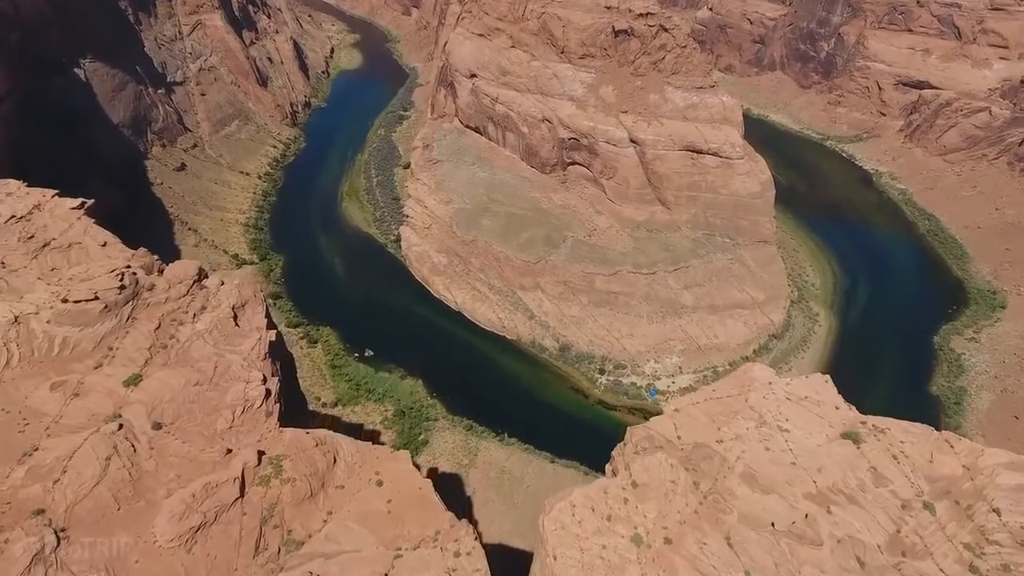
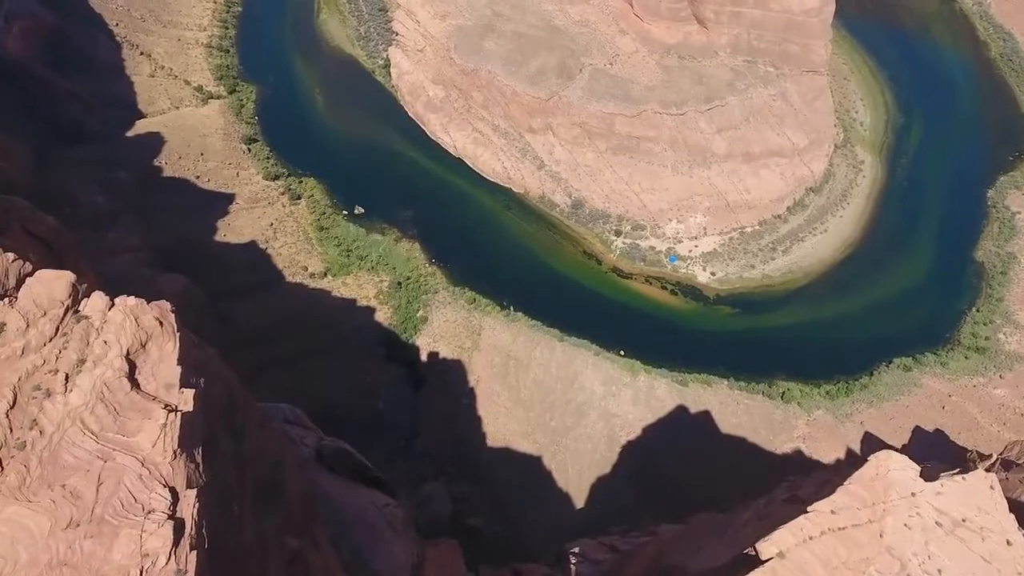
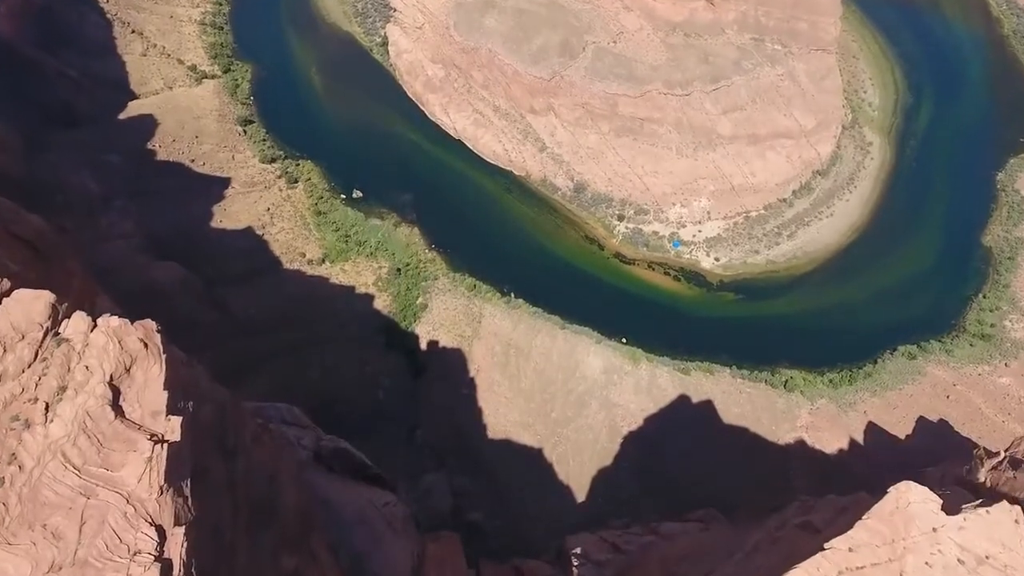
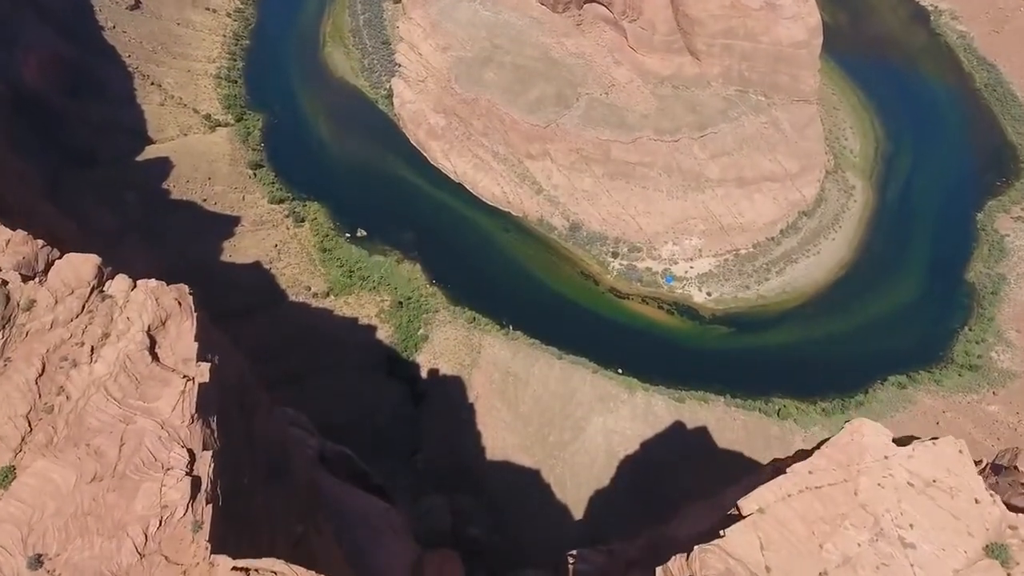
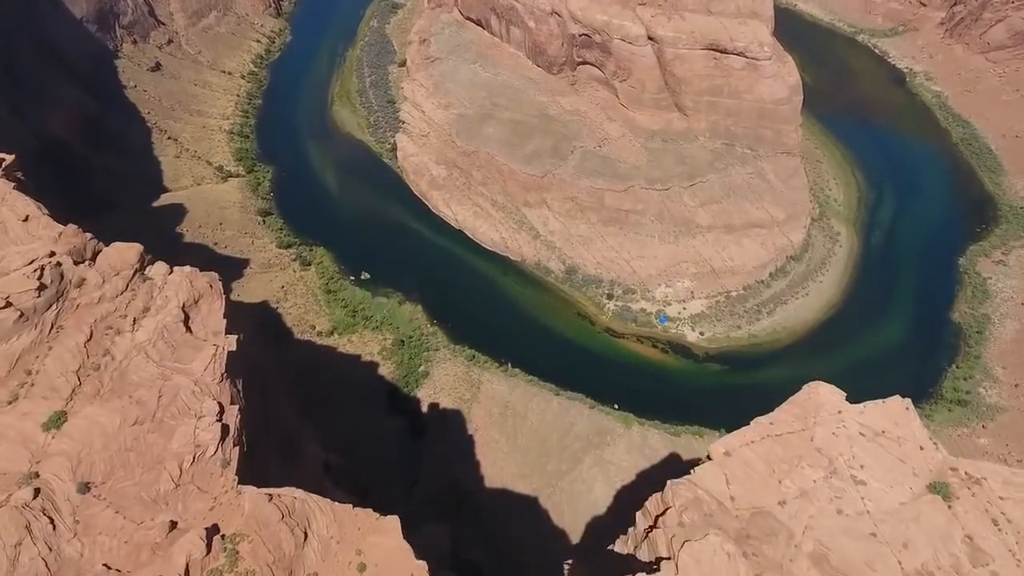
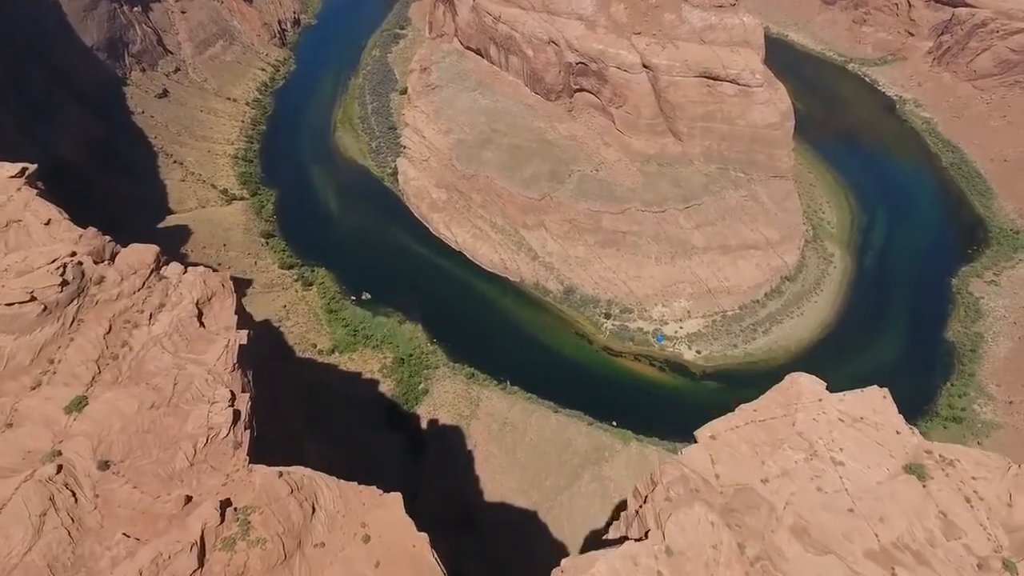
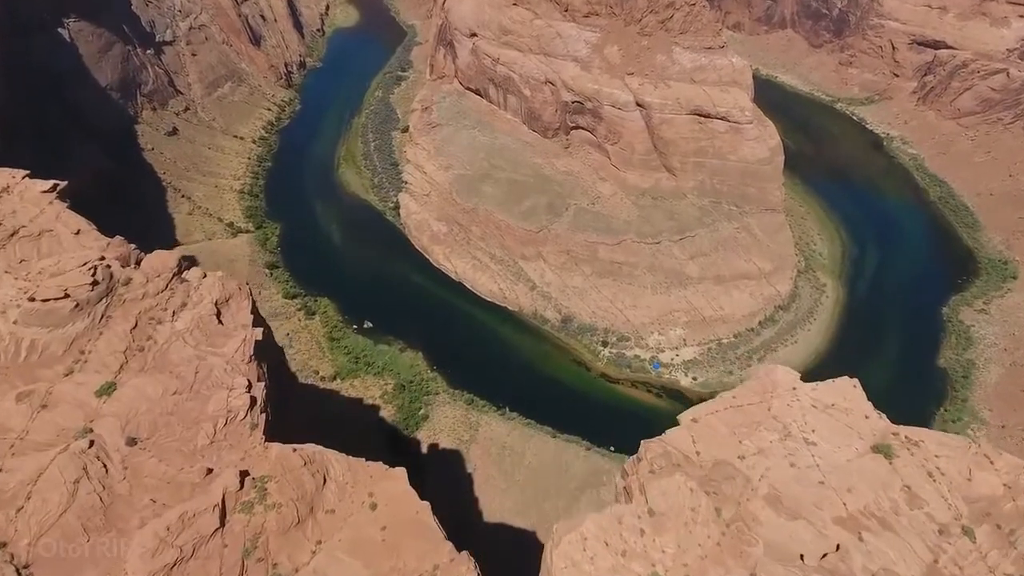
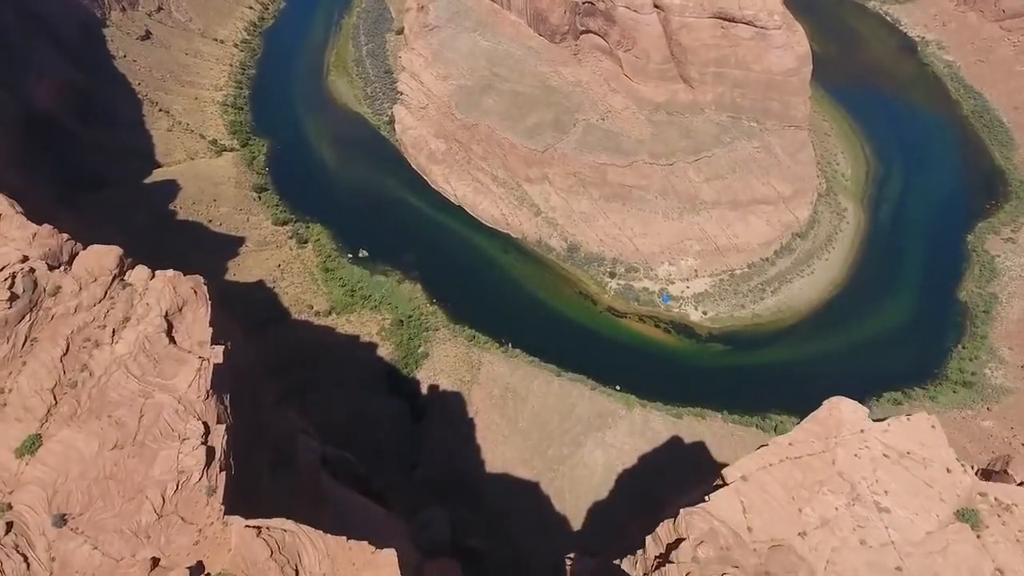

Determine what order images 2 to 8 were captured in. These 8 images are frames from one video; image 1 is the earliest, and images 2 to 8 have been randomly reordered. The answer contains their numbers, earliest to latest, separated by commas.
7, 6, 5, 8, 4, 2, 3
